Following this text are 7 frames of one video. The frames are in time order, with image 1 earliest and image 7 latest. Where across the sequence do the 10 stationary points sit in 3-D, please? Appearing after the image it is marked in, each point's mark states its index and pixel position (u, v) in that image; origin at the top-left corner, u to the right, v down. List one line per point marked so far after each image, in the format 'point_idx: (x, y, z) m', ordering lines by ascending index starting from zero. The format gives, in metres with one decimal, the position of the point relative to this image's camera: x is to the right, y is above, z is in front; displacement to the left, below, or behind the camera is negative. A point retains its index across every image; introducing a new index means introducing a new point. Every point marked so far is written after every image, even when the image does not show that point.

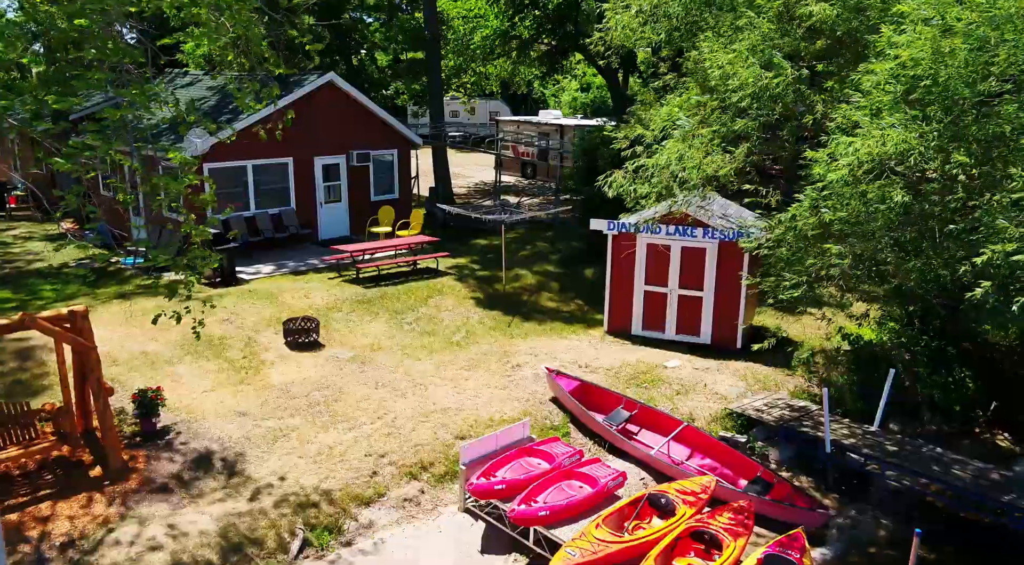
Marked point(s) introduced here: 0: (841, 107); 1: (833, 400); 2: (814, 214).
0: (+3.8, +2.0, +8.7) m
1: (+5.0, -1.8, +11.6) m
2: (+3.4, +0.8, +8.6) m
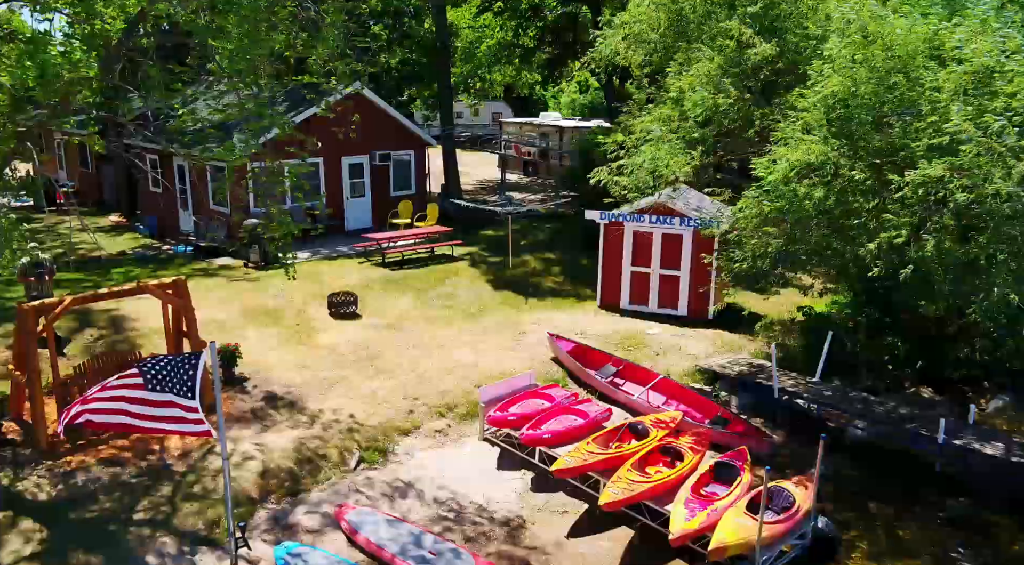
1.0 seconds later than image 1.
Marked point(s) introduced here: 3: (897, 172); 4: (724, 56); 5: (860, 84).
0: (+3.9, +2.4, +11.1) m
1: (+5.1, -1.4, +14.0) m
2: (+3.5, +1.2, +11.0) m
3: (+4.9, +1.4, +9.8) m
4: (+3.4, +3.6, +12.0) m
5: (+4.4, +2.6, +9.9) m
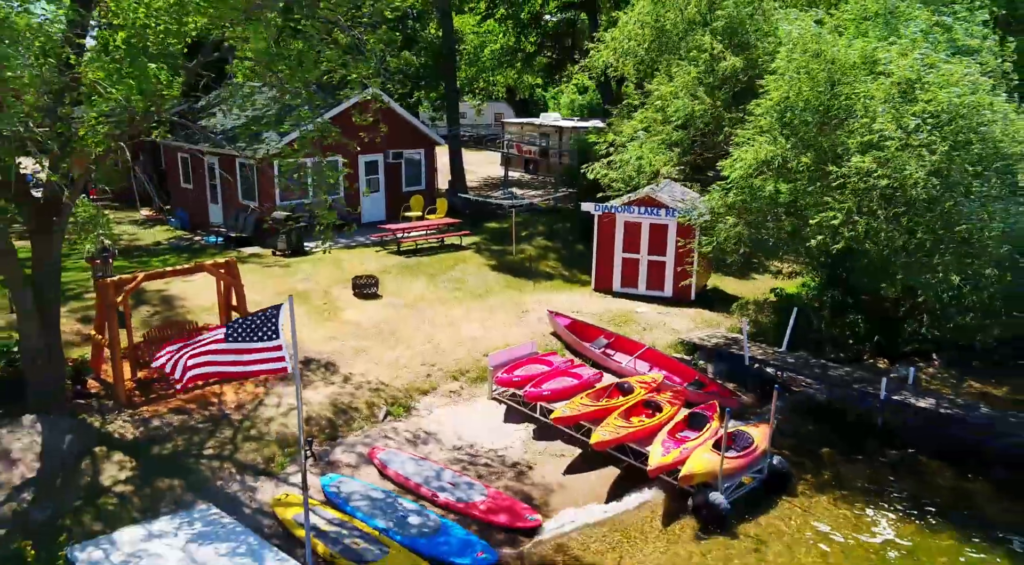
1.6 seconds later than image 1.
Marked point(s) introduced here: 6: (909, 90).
0: (+4.0, +2.7, +12.9) m
1: (+5.2, -1.1, +15.8) m
2: (+3.6, +1.5, +12.8) m
3: (+5.0, +1.8, +11.6) m
4: (+3.4, +3.9, +13.8) m
5: (+4.5, +2.9, +11.7) m
6: (+5.8, +2.8, +10.9) m
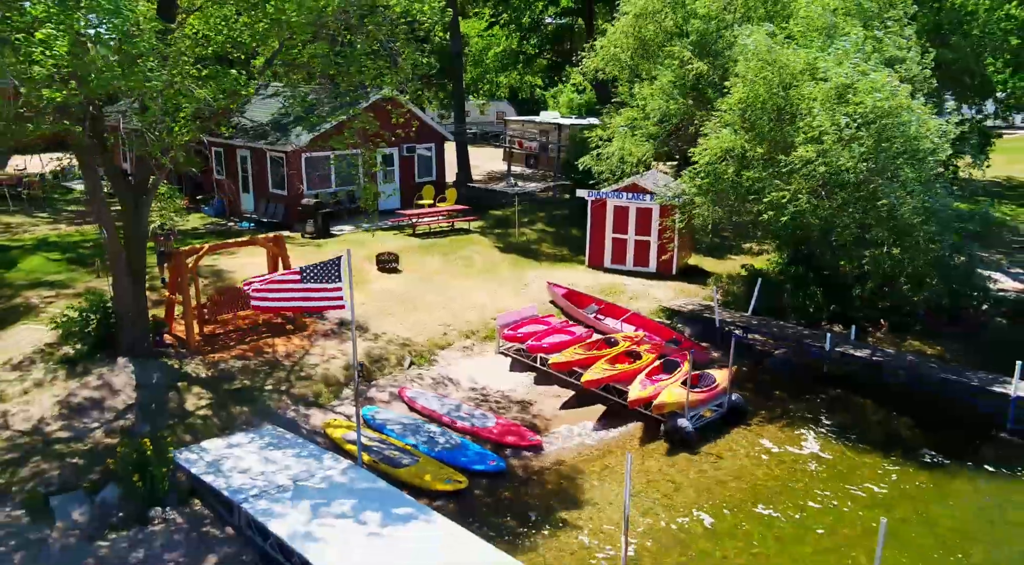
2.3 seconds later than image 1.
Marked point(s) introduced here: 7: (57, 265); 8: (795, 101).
0: (+4.0, +3.3, +15.2) m
1: (+5.3, -0.5, +18.2) m
2: (+3.7, +2.1, +15.2) m
3: (+5.0, +2.4, +13.9) m
4: (+3.5, +4.5, +16.1) m
5: (+4.6, +3.5, +14.0) m
6: (+5.8, +3.4, +13.3) m
7: (-11.7, +0.5, +19.2) m
8: (+5.2, +3.3, +13.8) m
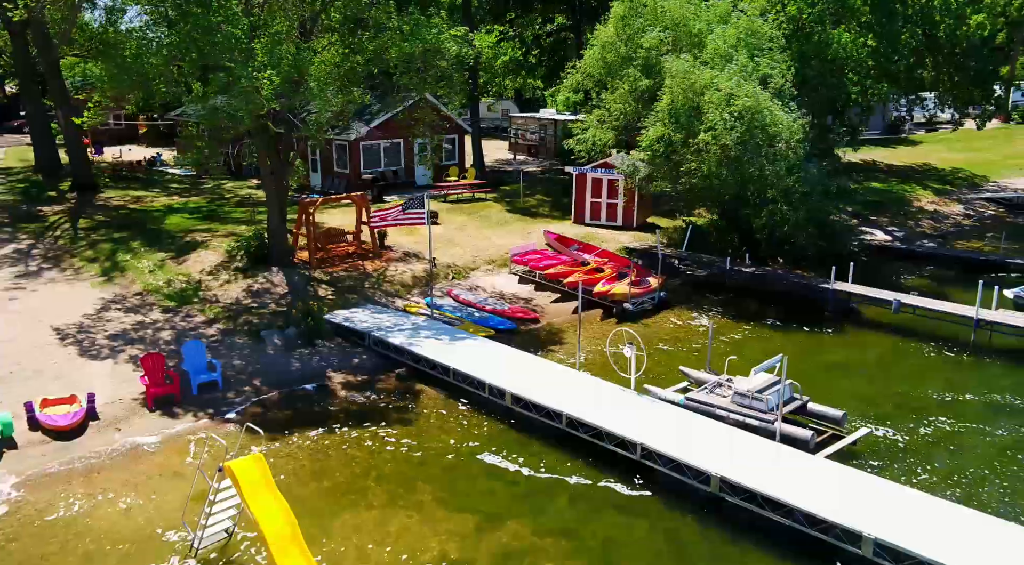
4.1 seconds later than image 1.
0: (+4.3, +5.1, +22.8) m
1: (+5.5, +1.3, +25.8) m
2: (+3.9, +3.8, +22.7) m
3: (+5.3, +4.1, +21.5) m
4: (+3.7, +6.3, +23.7) m
5: (+4.8, +5.2, +21.6) m
6: (+6.1, +5.1, +20.8) m
7: (-11.4, +2.2, +26.8) m
8: (+5.4, +5.1, +21.4) m
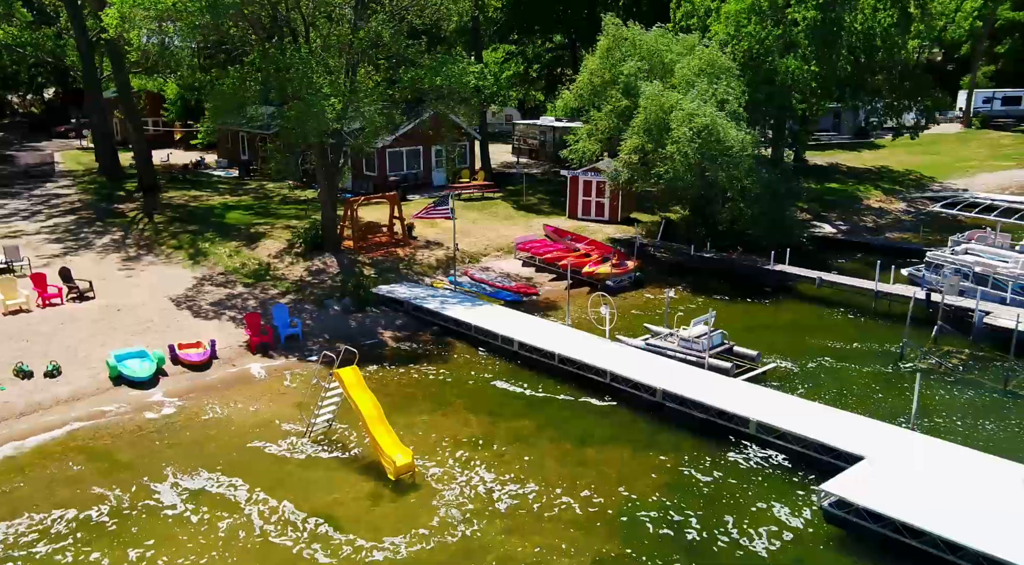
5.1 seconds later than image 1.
0: (+4.4, +5.7, +27.9) m
1: (+5.7, +1.9, +30.9) m
2: (+4.1, +4.4, +27.9) m
3: (+5.4, +4.7, +26.7) m
4: (+3.9, +6.9, +28.8) m
5: (+5.0, +5.8, +26.8) m
6: (+6.2, +5.7, +26.0) m
7: (-11.2, +2.9, +32.0) m
8: (+5.5, +5.7, +26.5) m
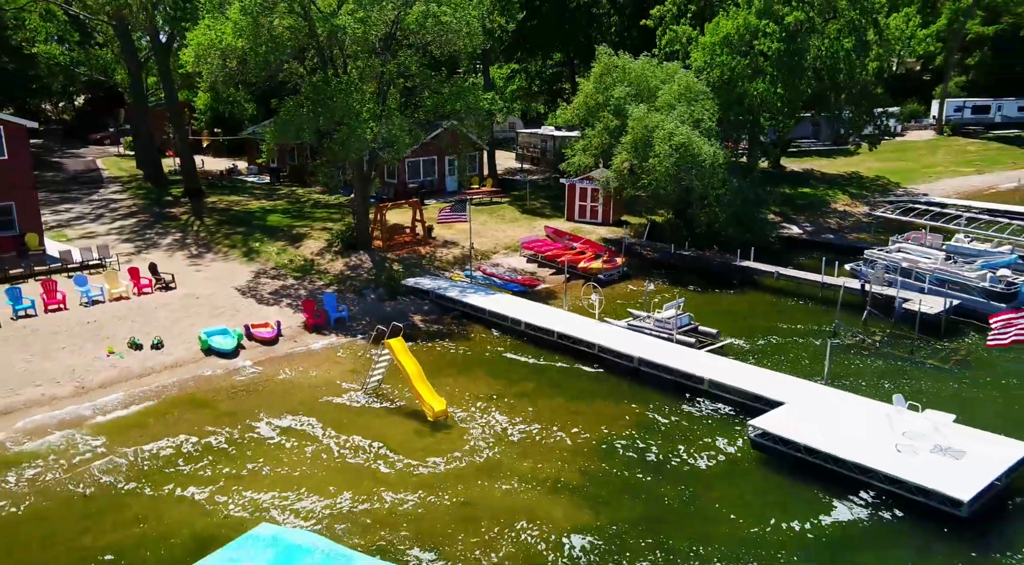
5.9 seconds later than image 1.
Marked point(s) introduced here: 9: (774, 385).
0: (+4.7, +5.9, +32.5) m
1: (+6.0, +2.2, +35.5) m
2: (+4.3, +4.7, +32.4) m
3: (+5.7, +5.0, +31.2) m
4: (+4.2, +7.1, +33.4) m
5: (+5.2, +6.1, +31.3) m
6: (+6.5, +5.9, +30.5) m
7: (-11.0, +3.1, +36.6) m
8: (+5.8, +5.9, +31.0) m
9: (+6.7, -2.6, +19.1) m
